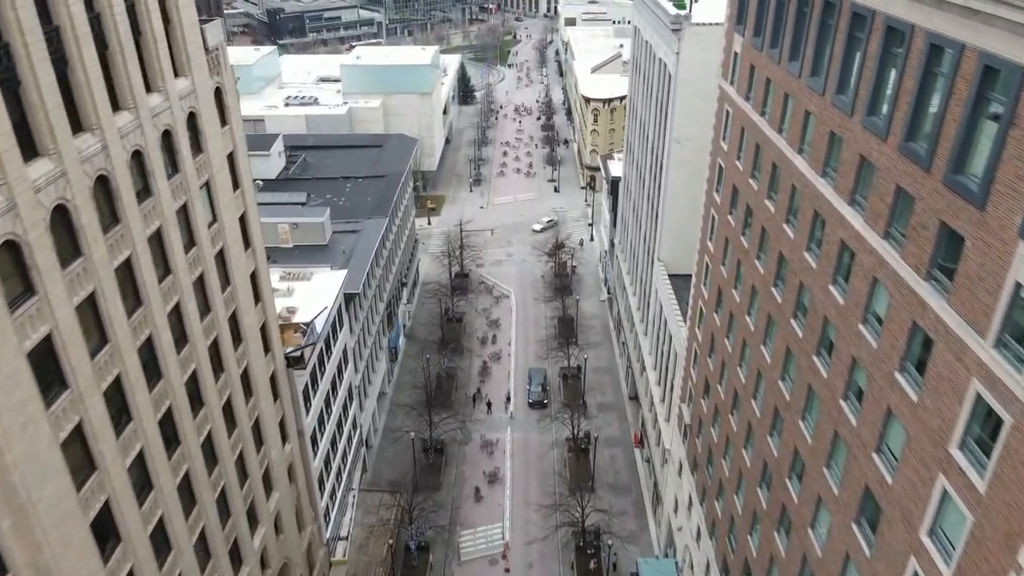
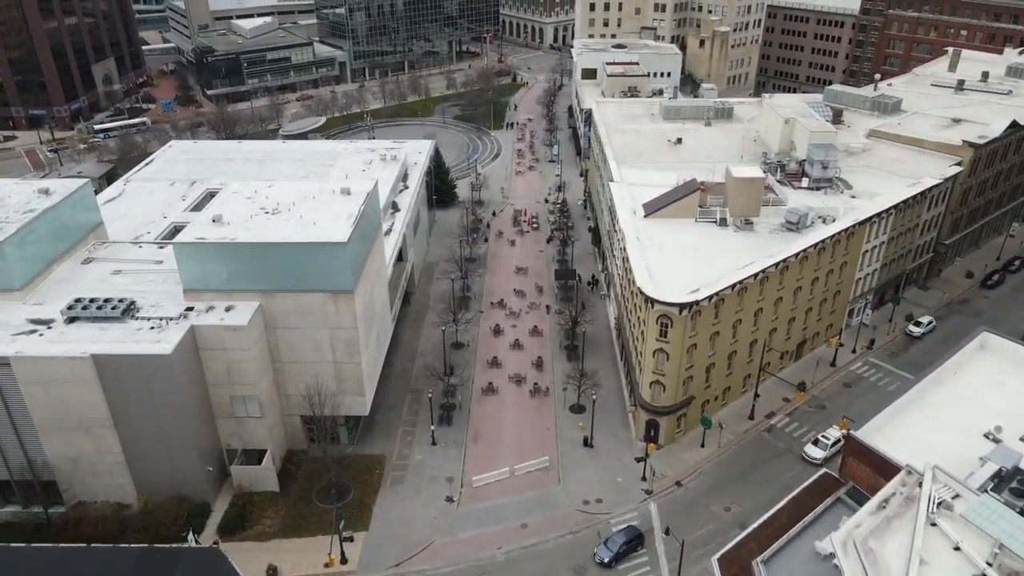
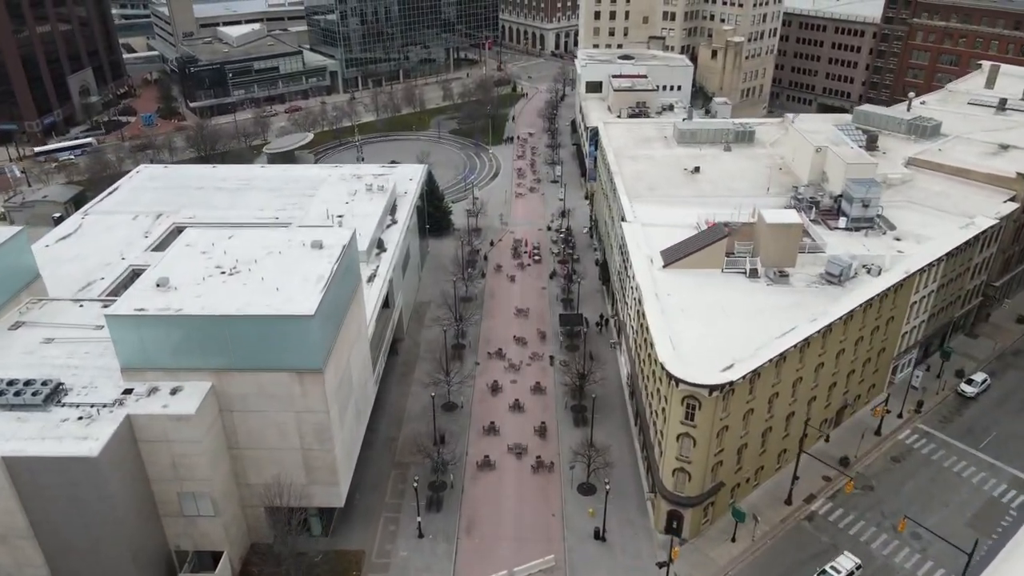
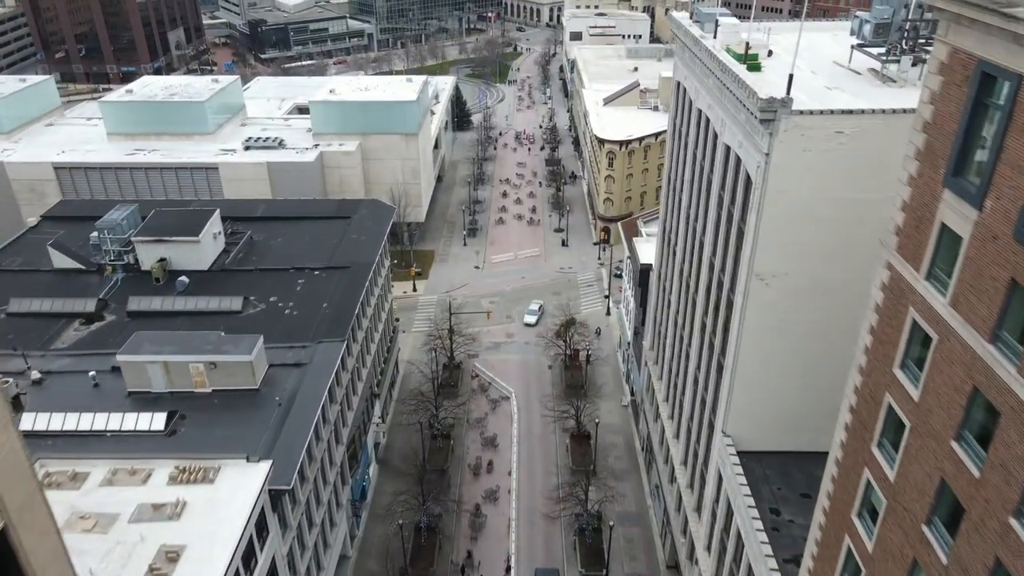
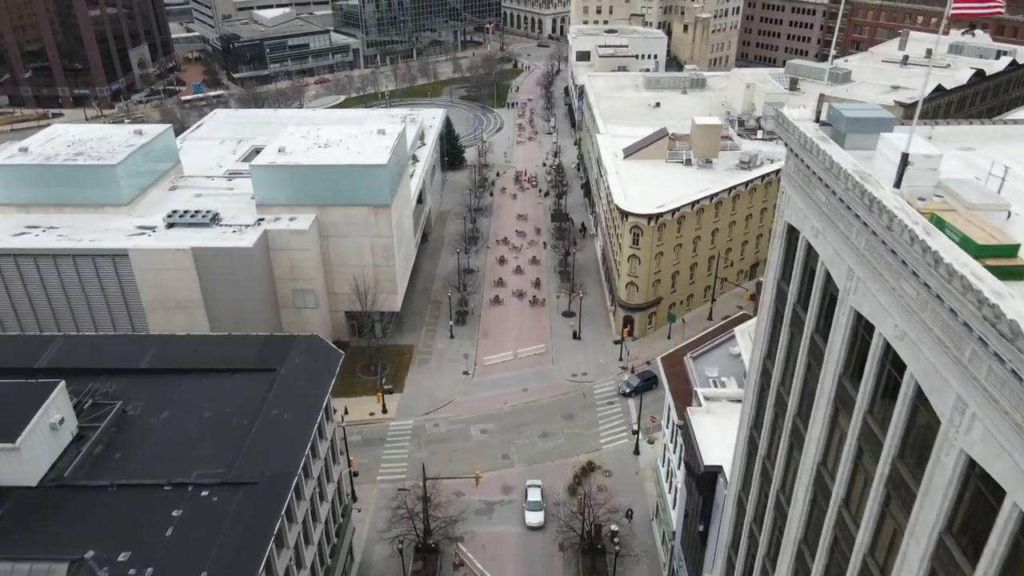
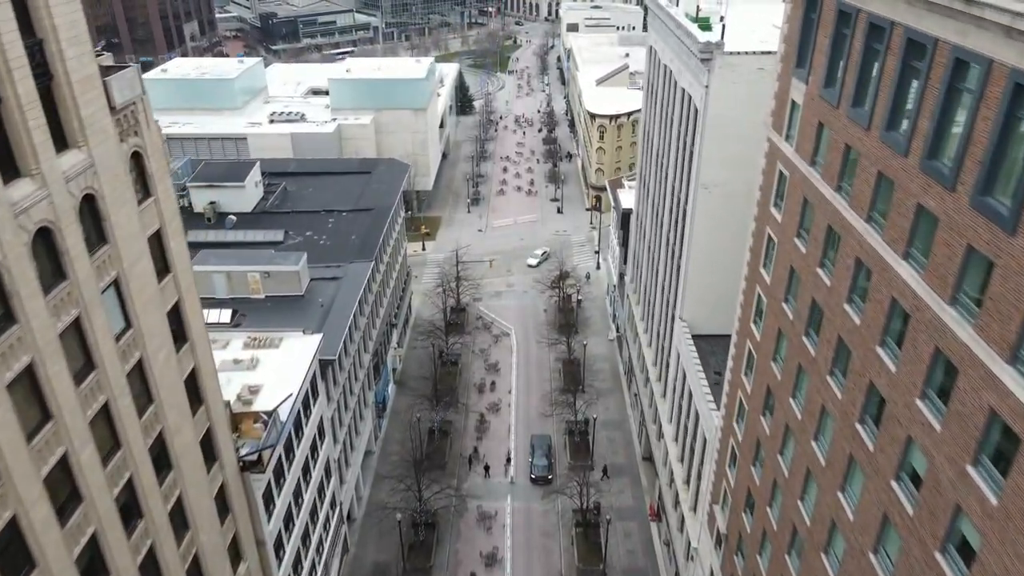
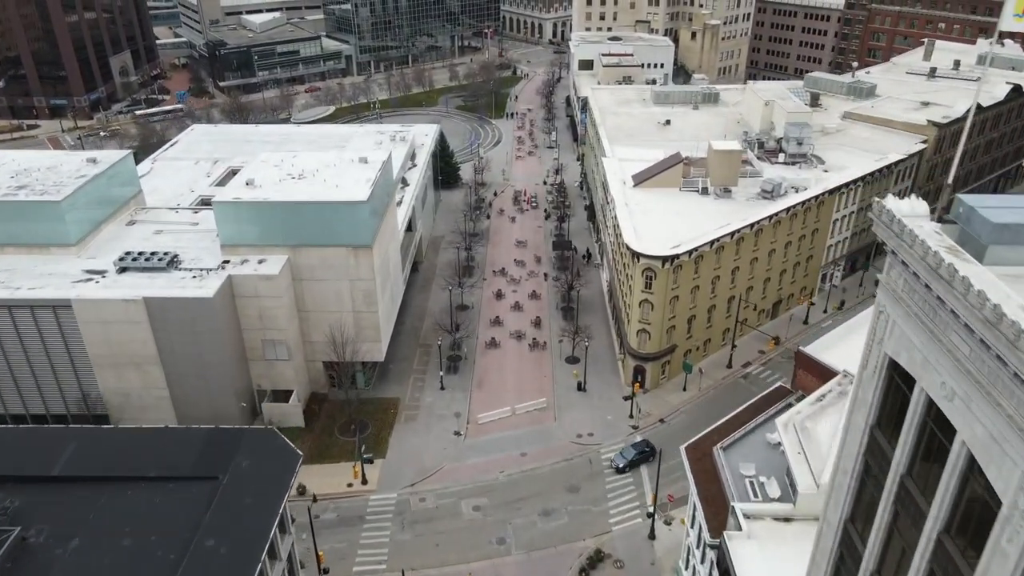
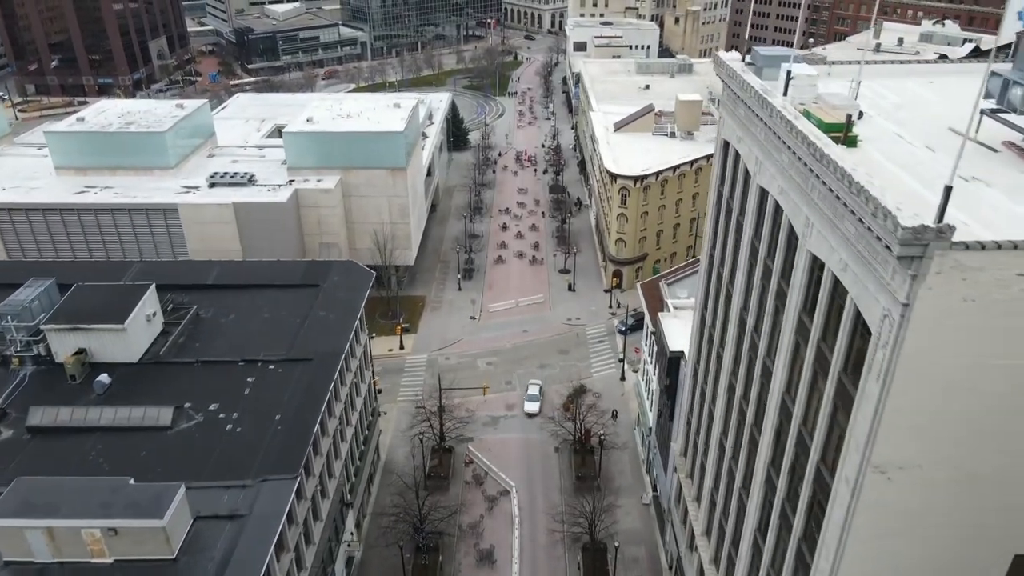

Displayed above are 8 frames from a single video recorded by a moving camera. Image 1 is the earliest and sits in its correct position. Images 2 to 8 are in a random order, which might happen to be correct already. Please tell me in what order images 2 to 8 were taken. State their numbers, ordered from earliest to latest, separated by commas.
6, 4, 8, 5, 7, 2, 3
